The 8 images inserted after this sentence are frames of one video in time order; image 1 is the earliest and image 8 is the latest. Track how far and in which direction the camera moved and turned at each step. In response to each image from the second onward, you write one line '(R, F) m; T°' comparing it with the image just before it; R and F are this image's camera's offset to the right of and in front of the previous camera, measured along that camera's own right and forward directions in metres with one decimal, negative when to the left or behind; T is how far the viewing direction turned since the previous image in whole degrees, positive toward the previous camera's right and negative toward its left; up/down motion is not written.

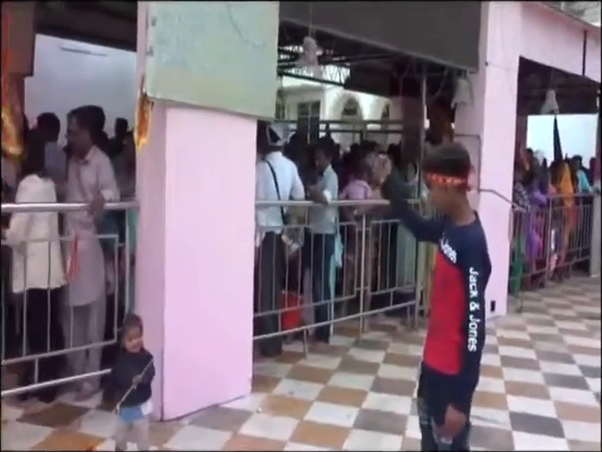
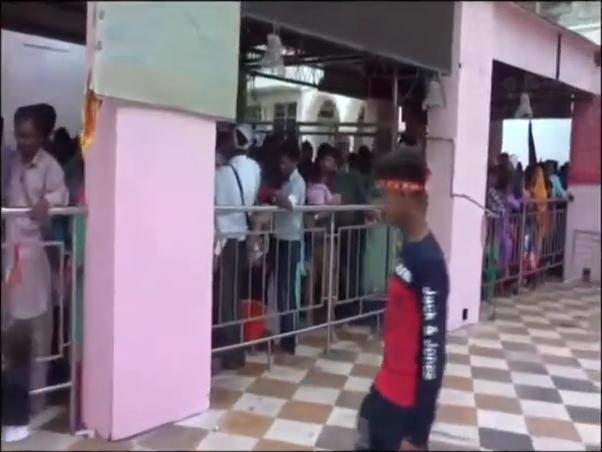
(+0.1, +0.2) m; +2°
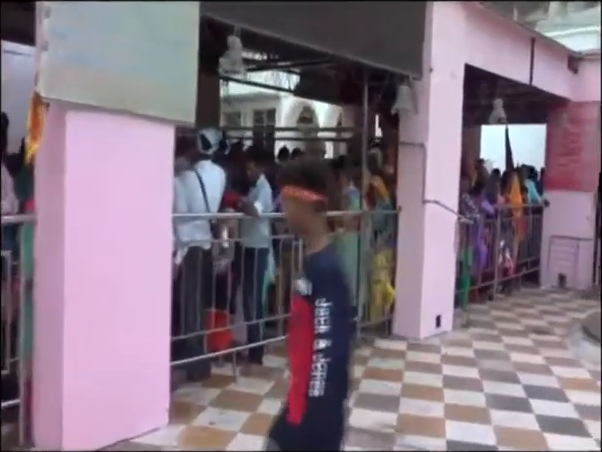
(+0.1, +0.1) m; +2°
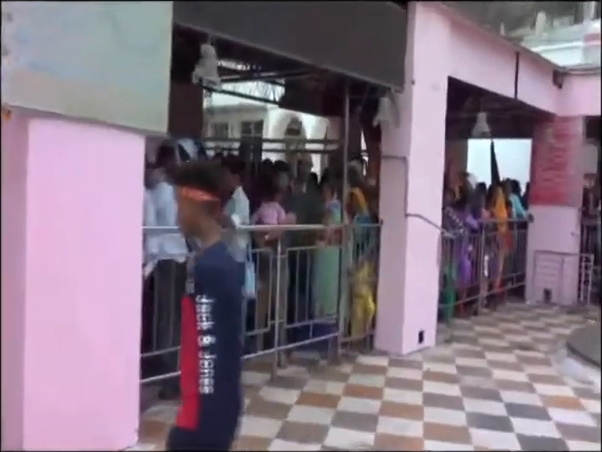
(+0.1, +0.1) m; +1°
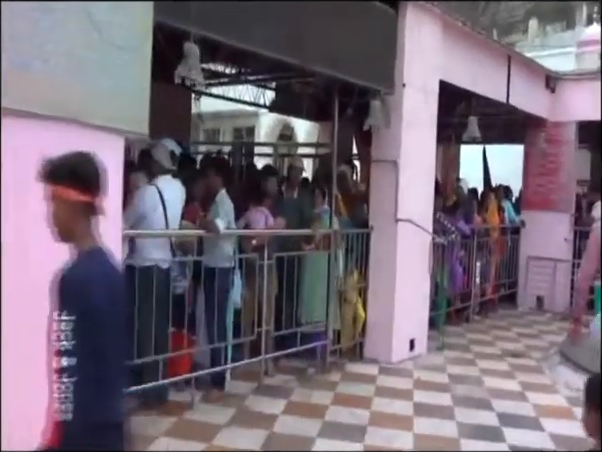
(0.0, +0.1) m; +1°
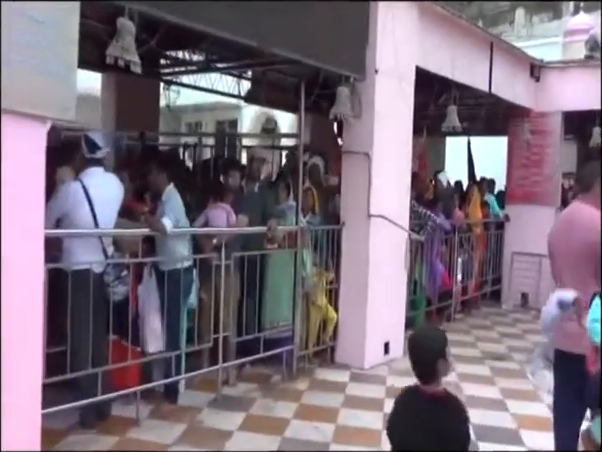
(+0.2, +0.4) m; +1°
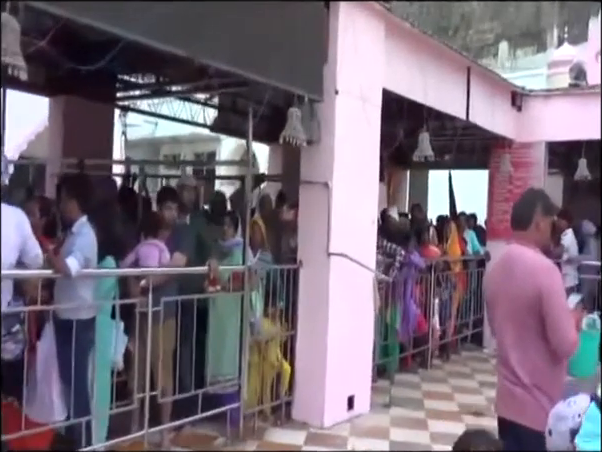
(+0.3, +0.6) m; +1°
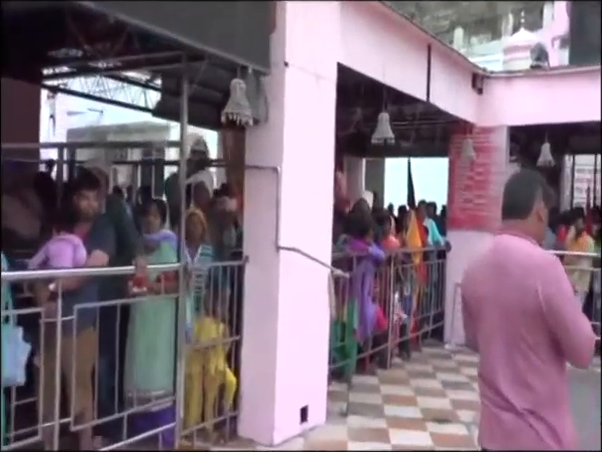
(+0.1, +0.6) m; +4°
